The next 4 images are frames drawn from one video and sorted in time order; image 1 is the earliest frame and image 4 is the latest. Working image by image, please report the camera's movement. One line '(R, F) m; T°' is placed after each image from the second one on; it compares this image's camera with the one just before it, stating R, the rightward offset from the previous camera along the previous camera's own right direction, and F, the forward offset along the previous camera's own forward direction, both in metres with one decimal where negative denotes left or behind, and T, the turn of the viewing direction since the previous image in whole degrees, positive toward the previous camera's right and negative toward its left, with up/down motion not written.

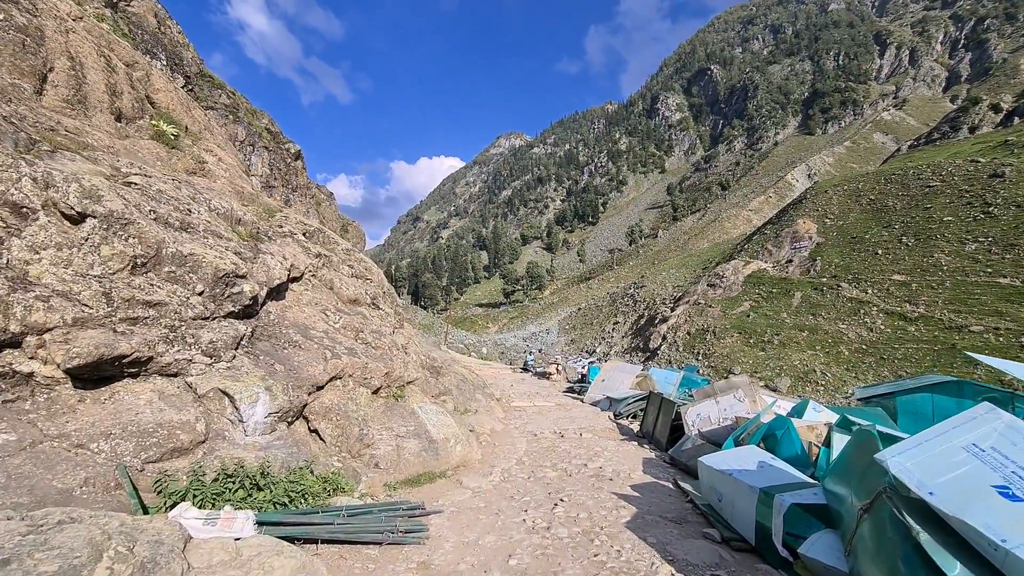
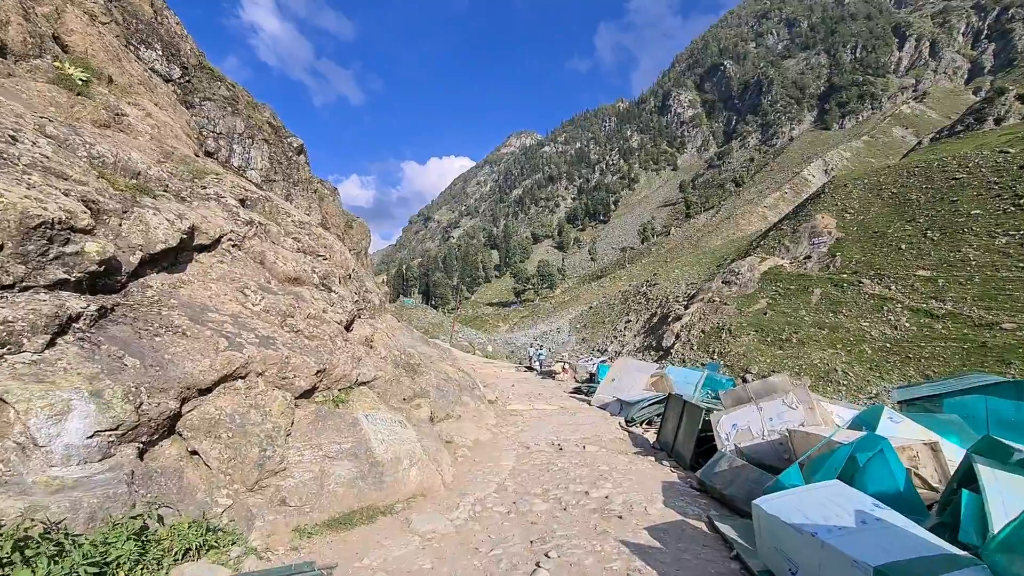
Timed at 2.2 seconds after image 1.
(+0.6, +2.6) m; -1°
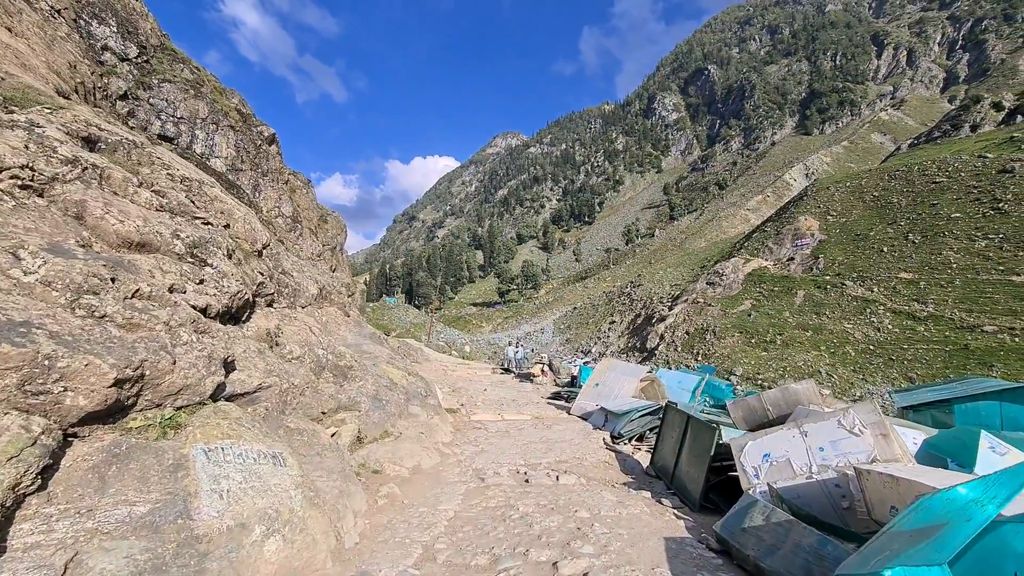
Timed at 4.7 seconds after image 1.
(+0.6, +2.8) m; +2°
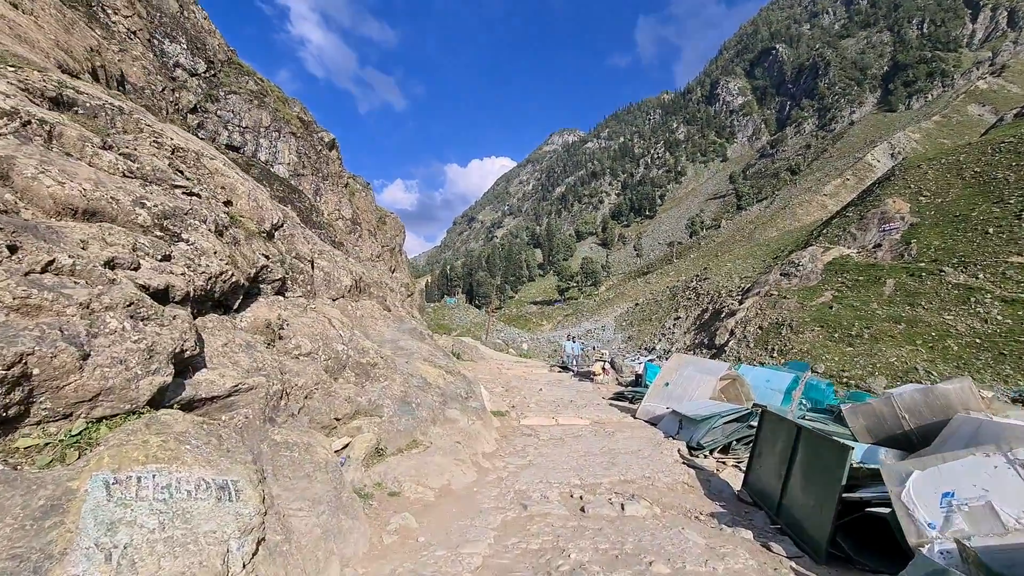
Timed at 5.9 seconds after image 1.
(+0.2, +1.8) m; -7°
